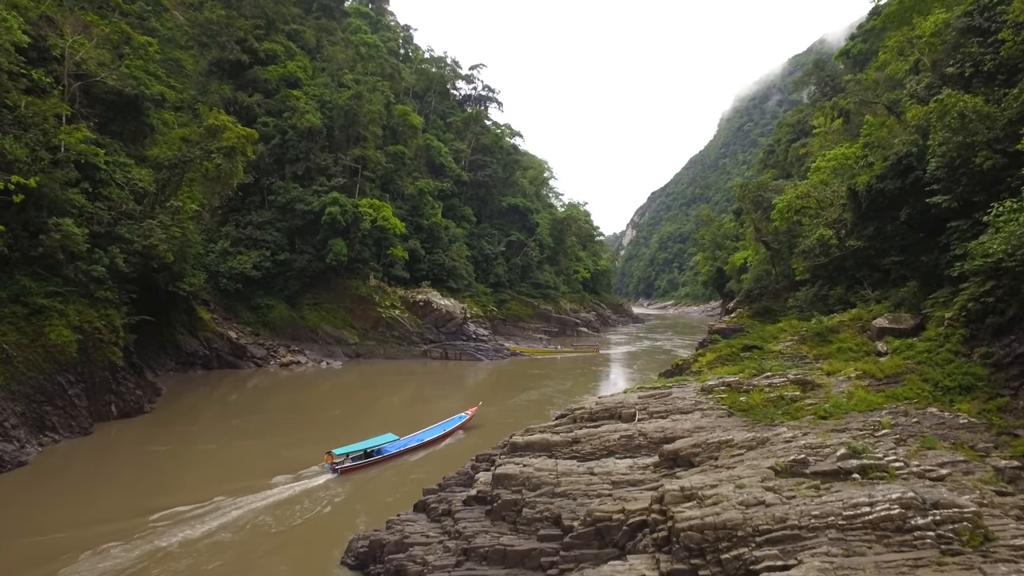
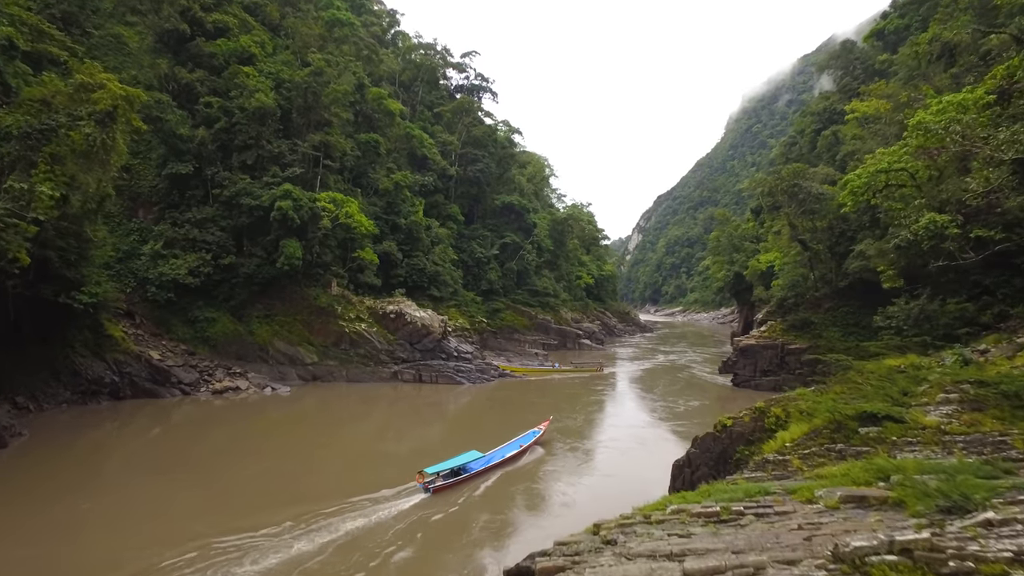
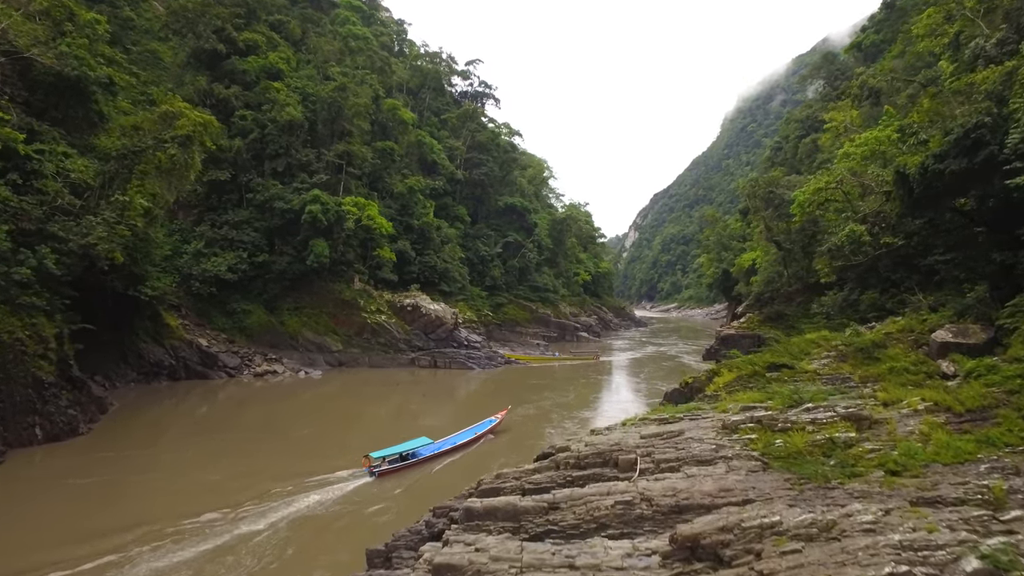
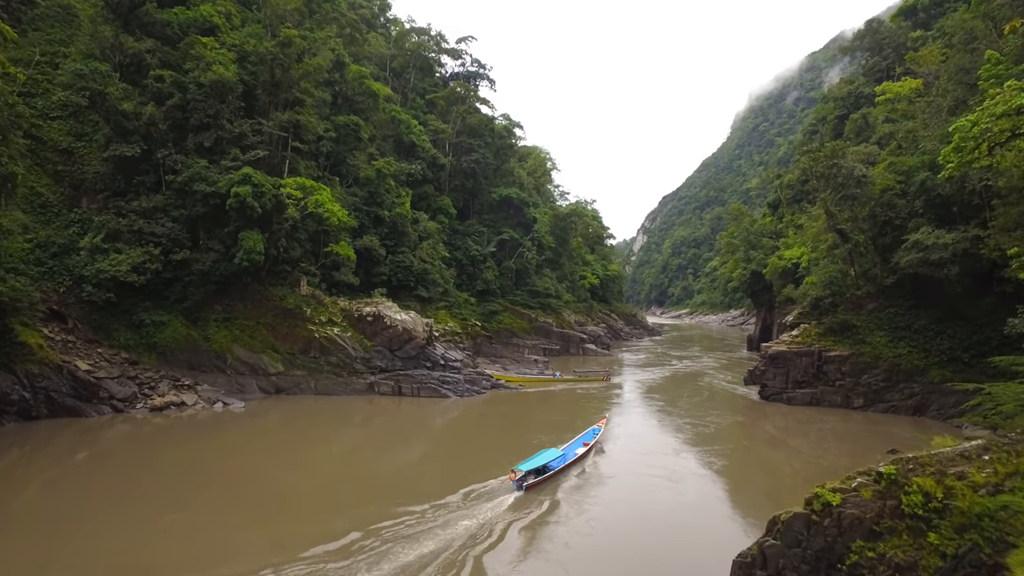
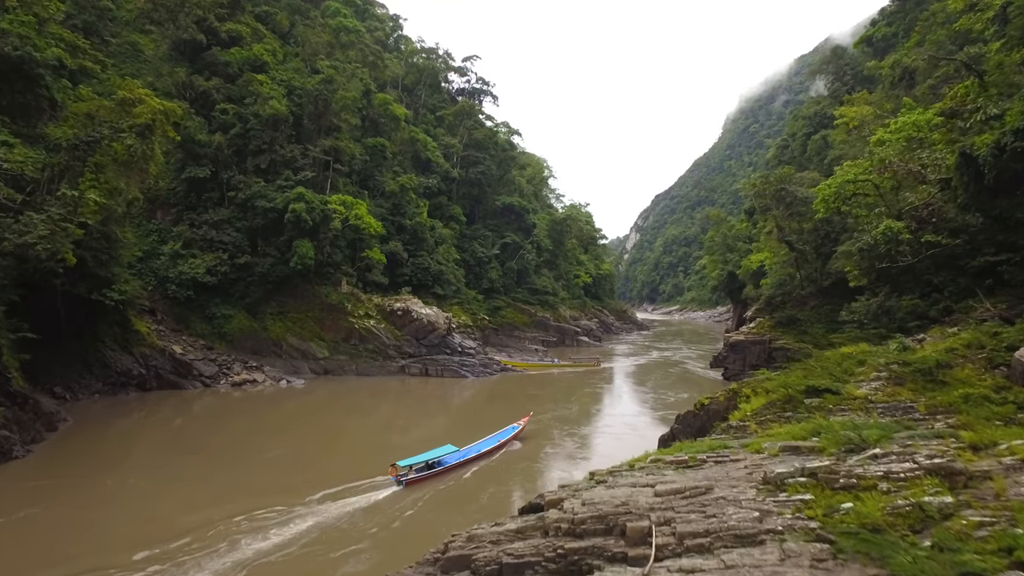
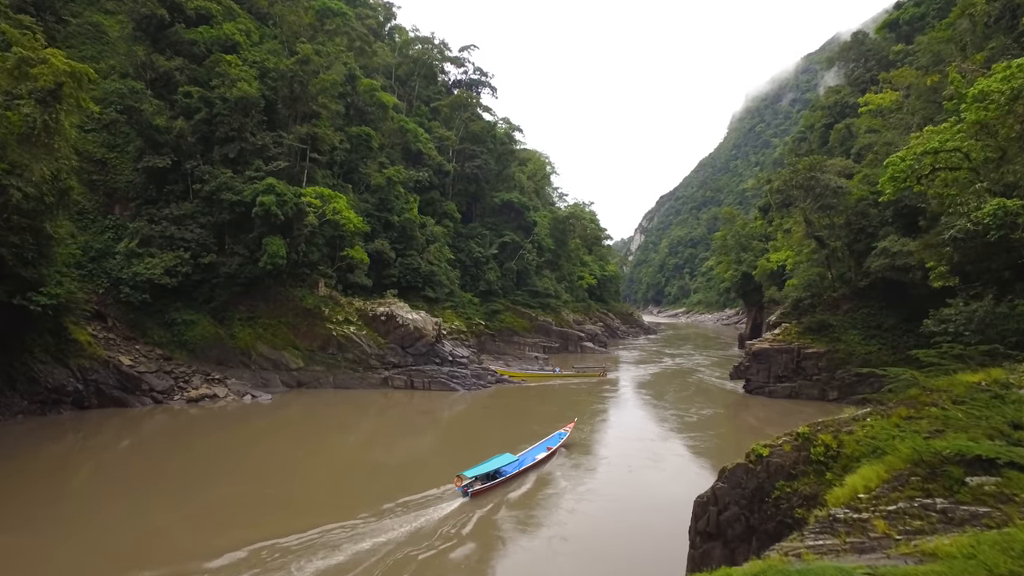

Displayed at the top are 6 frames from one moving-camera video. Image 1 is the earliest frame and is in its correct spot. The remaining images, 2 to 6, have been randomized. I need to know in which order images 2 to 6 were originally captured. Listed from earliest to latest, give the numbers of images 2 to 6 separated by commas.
3, 5, 2, 6, 4
